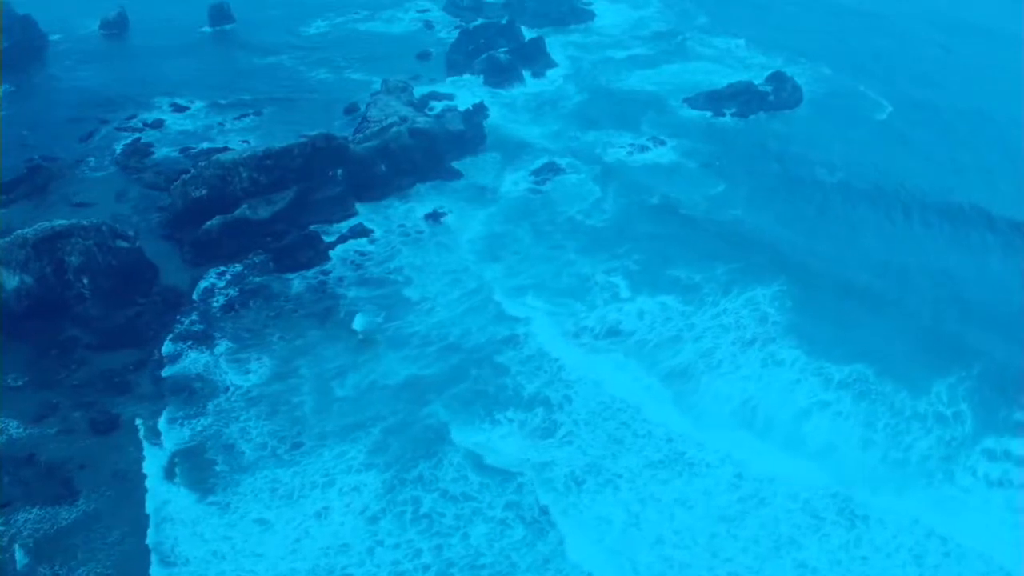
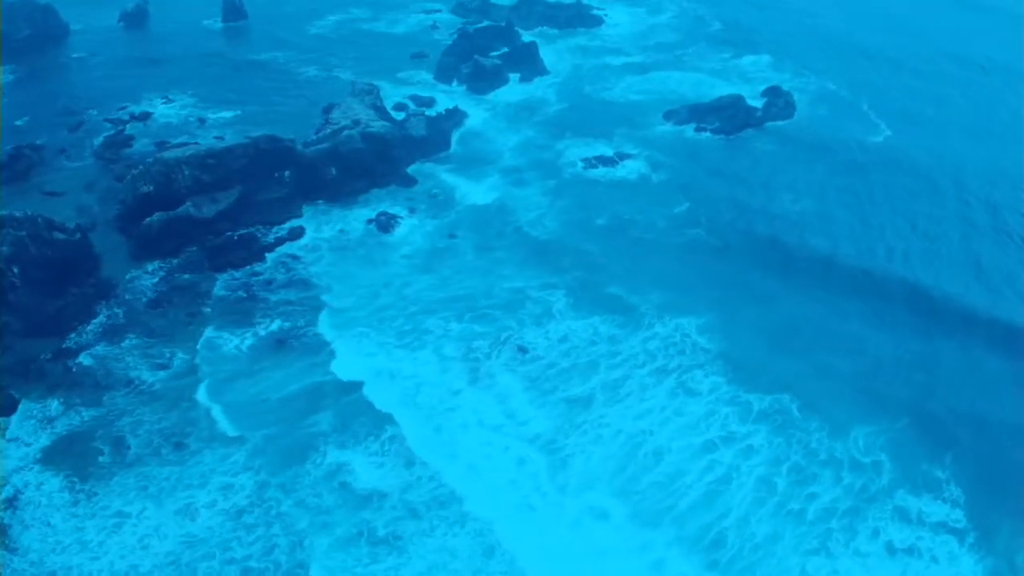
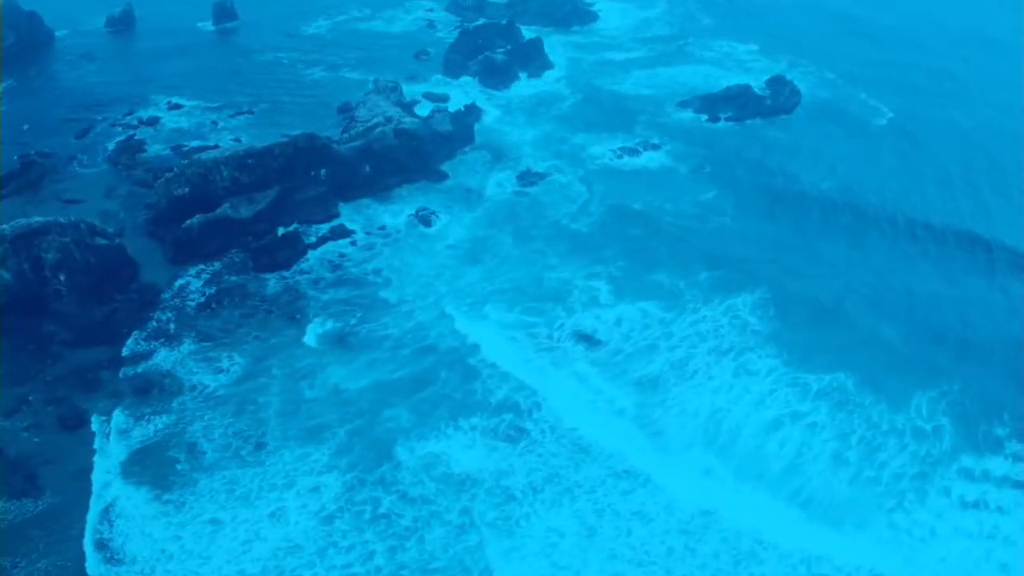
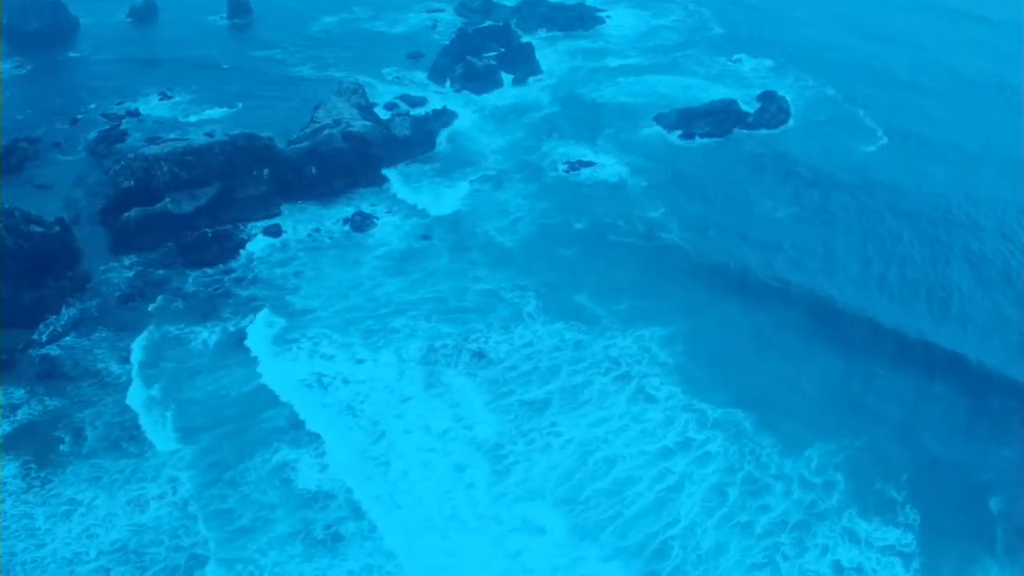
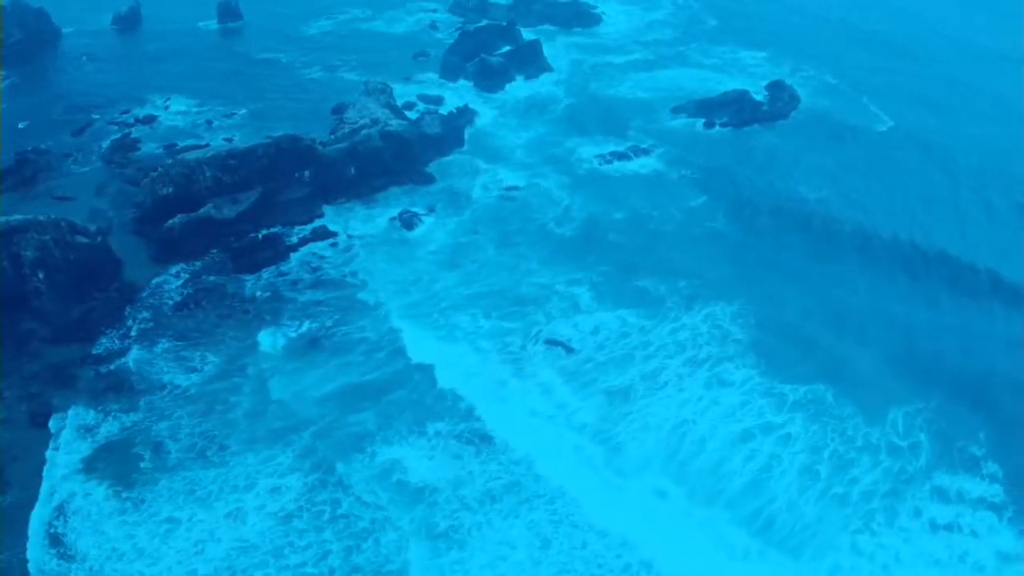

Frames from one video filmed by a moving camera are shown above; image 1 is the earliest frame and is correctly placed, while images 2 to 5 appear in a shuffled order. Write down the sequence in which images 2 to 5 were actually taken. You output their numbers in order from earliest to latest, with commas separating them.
3, 5, 2, 4
